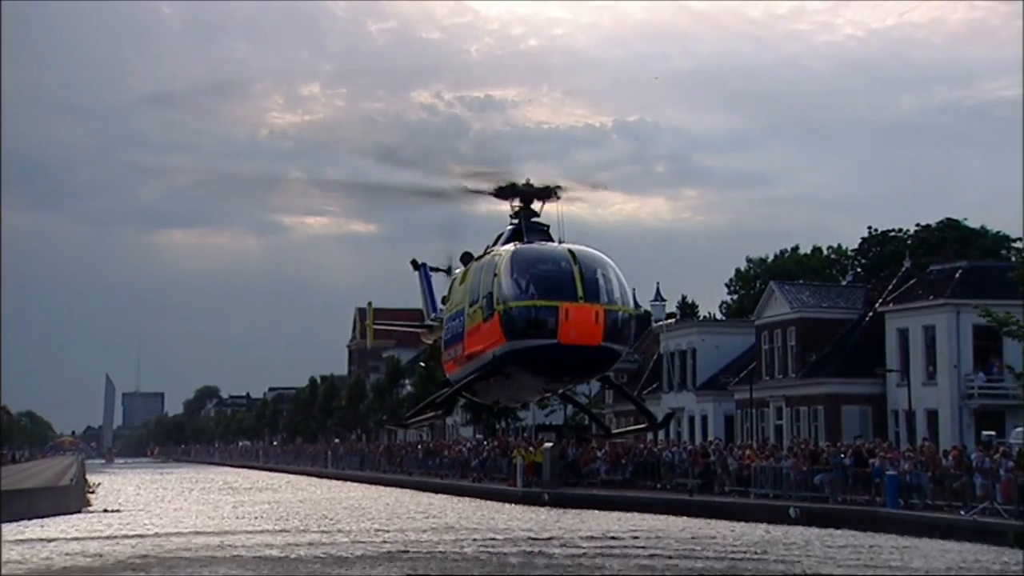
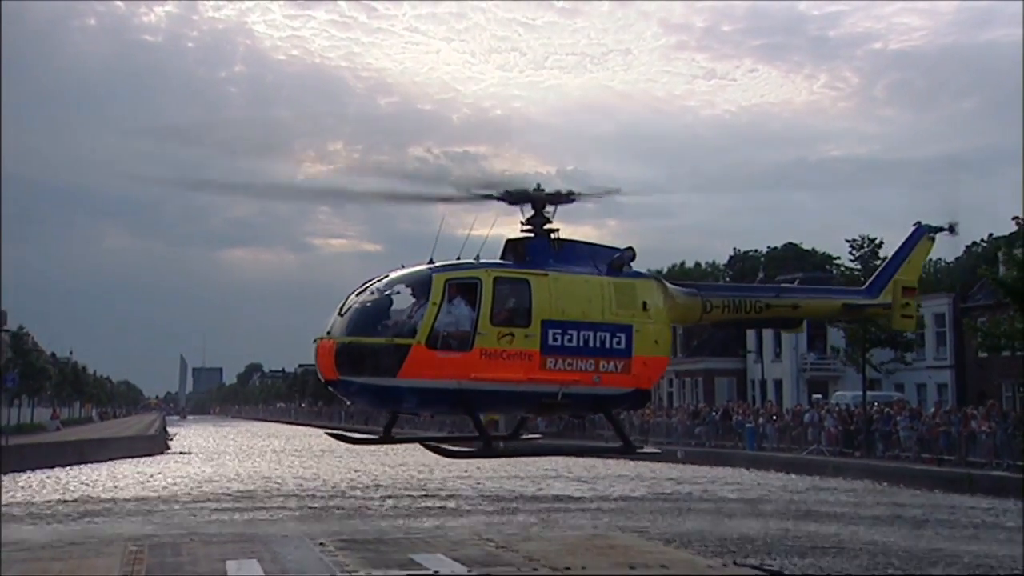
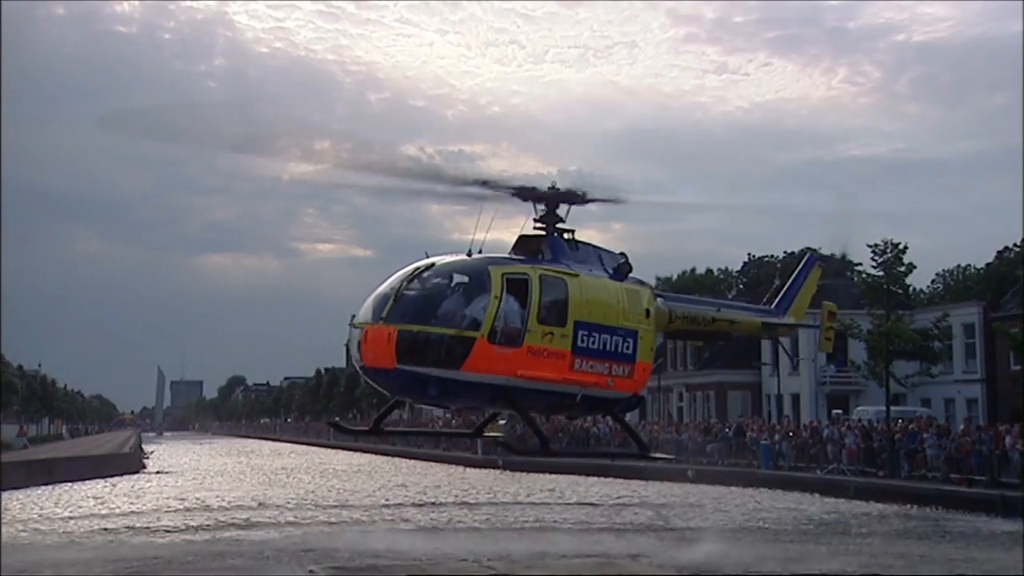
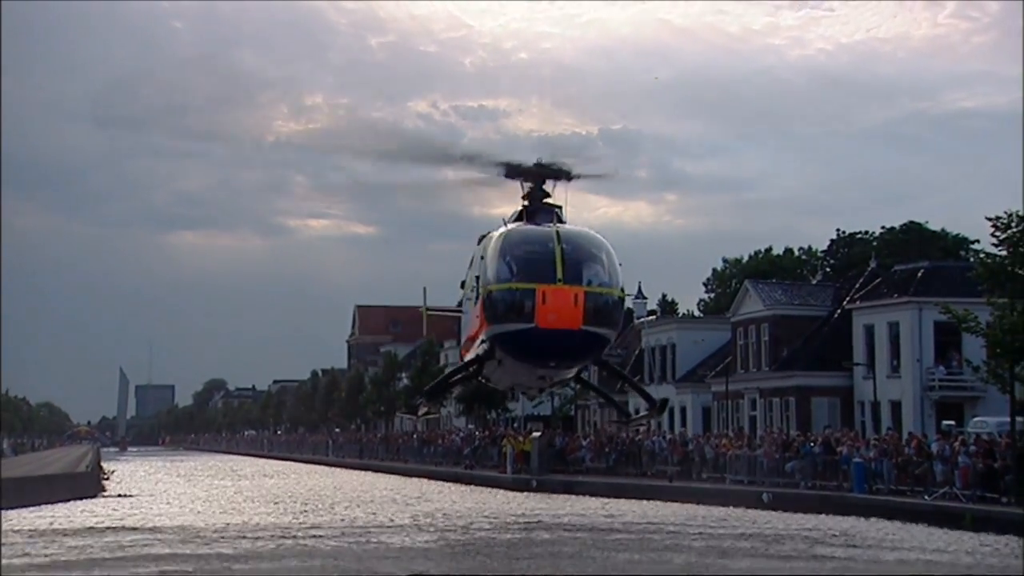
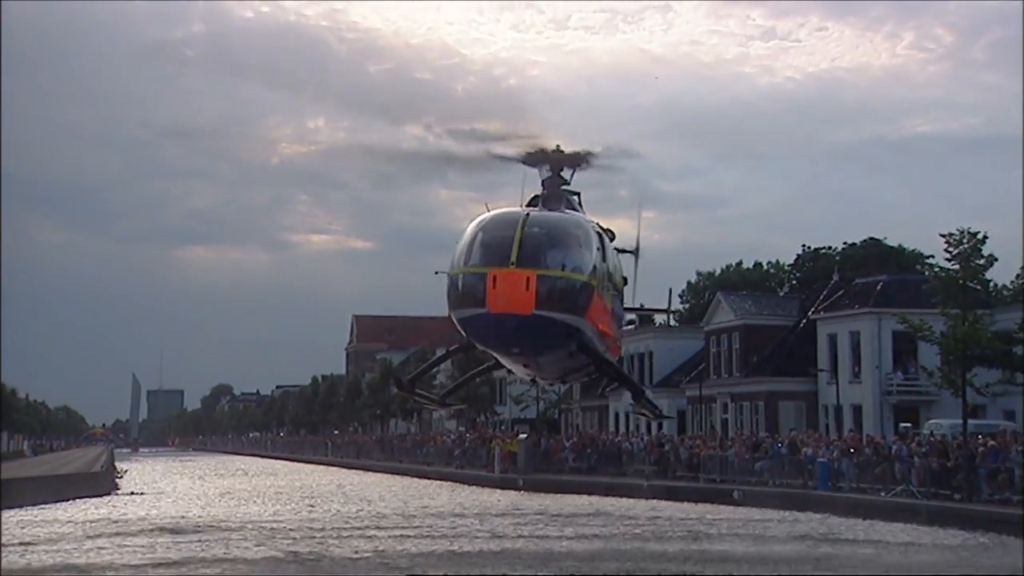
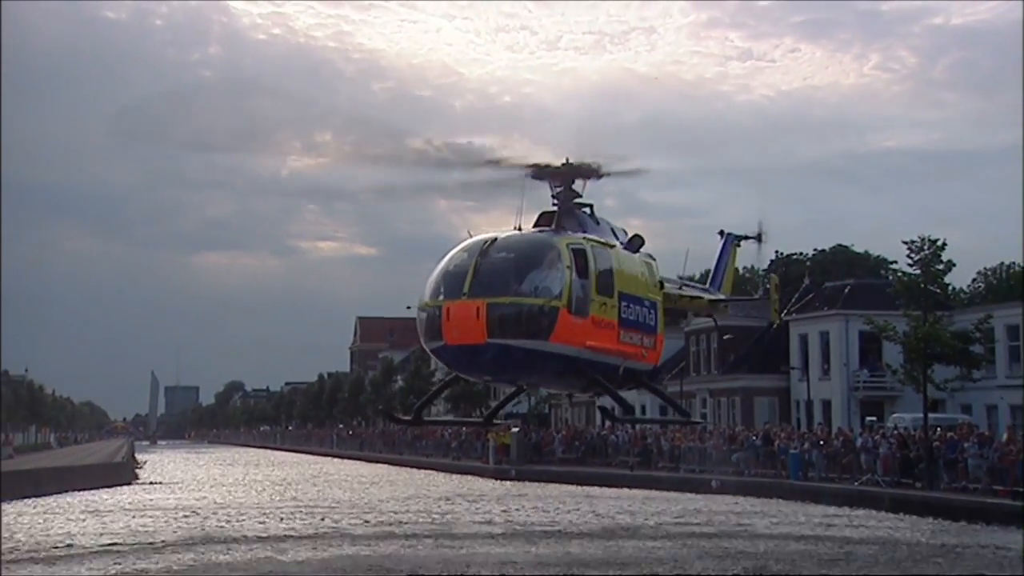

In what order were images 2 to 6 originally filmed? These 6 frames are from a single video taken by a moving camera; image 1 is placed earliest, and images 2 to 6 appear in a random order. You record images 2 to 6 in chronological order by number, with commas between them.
4, 5, 6, 3, 2
